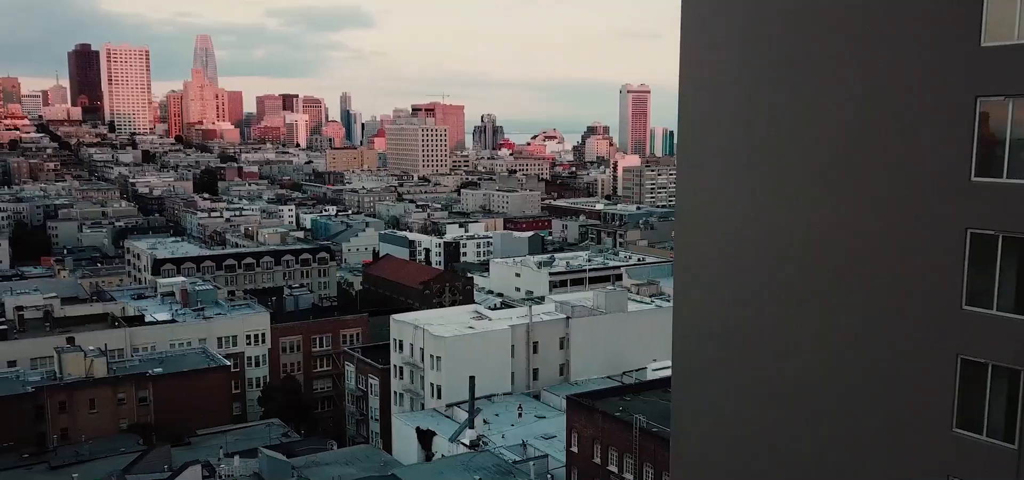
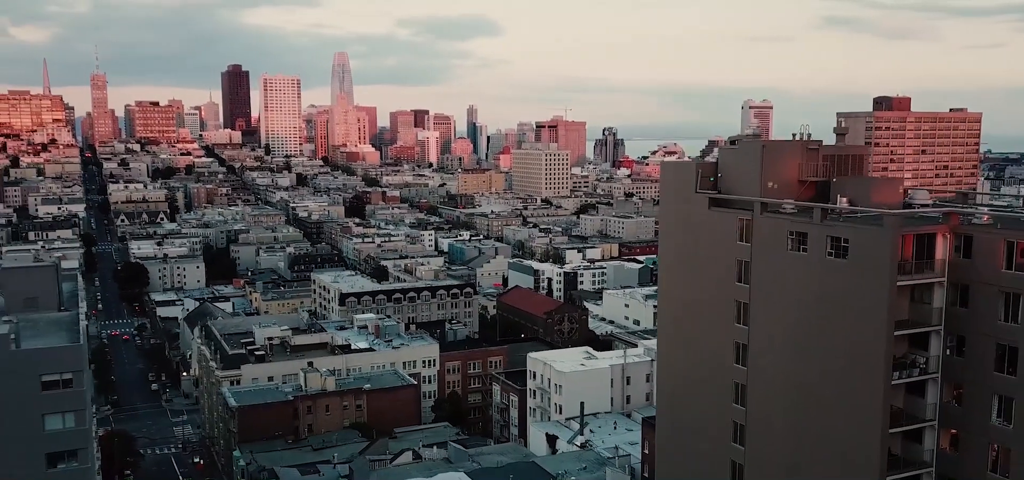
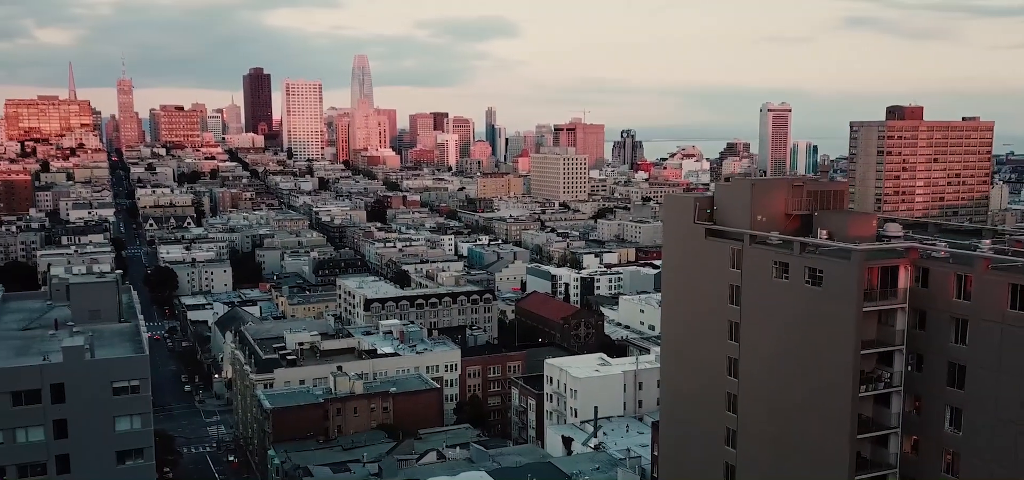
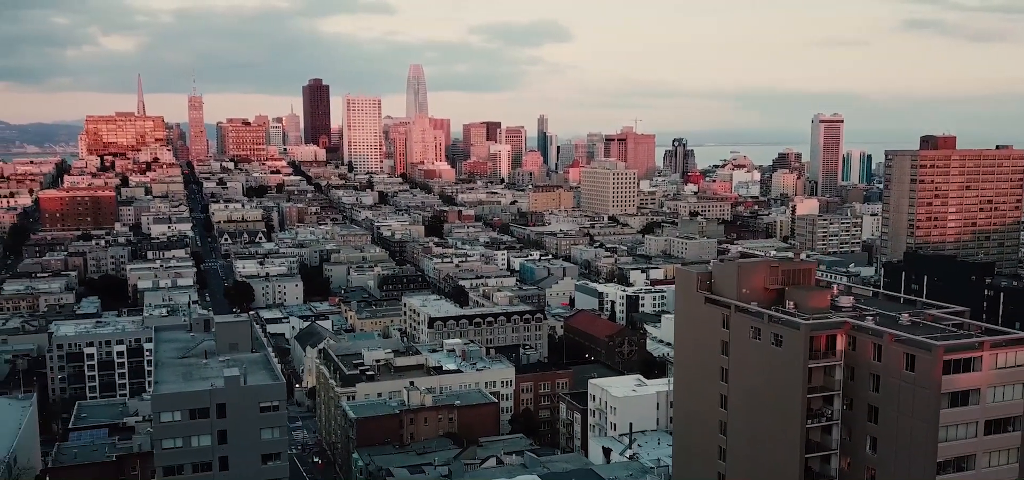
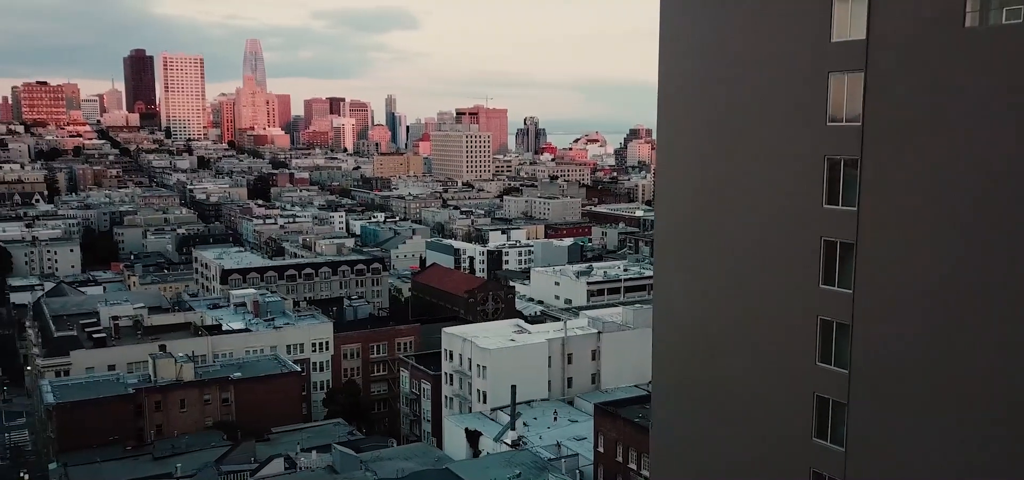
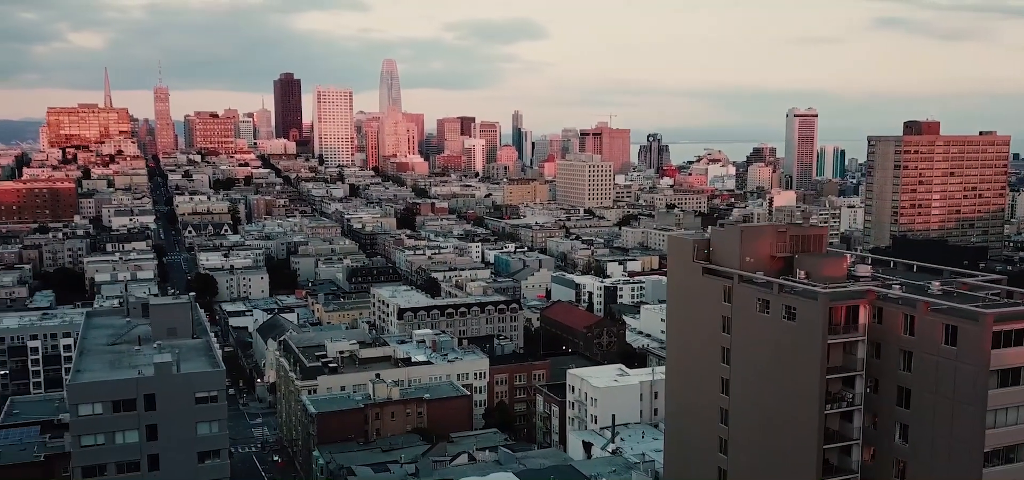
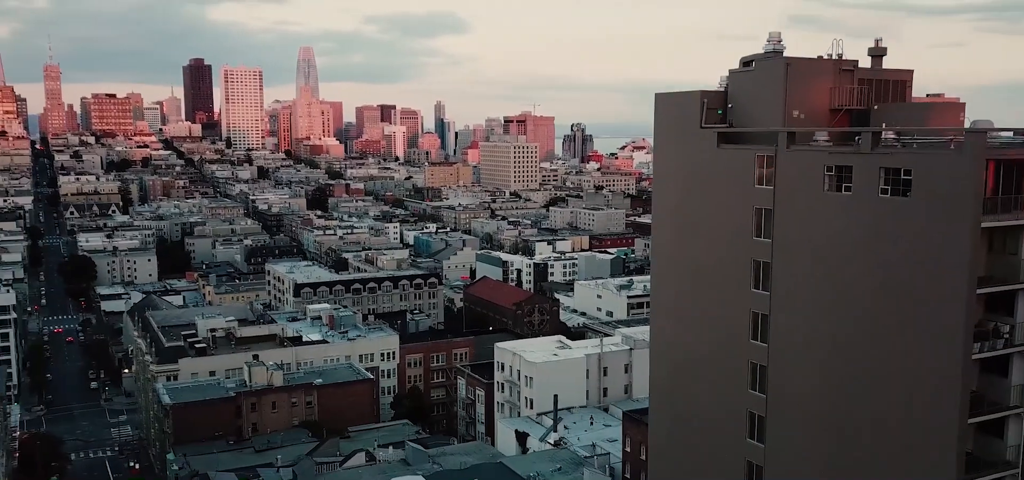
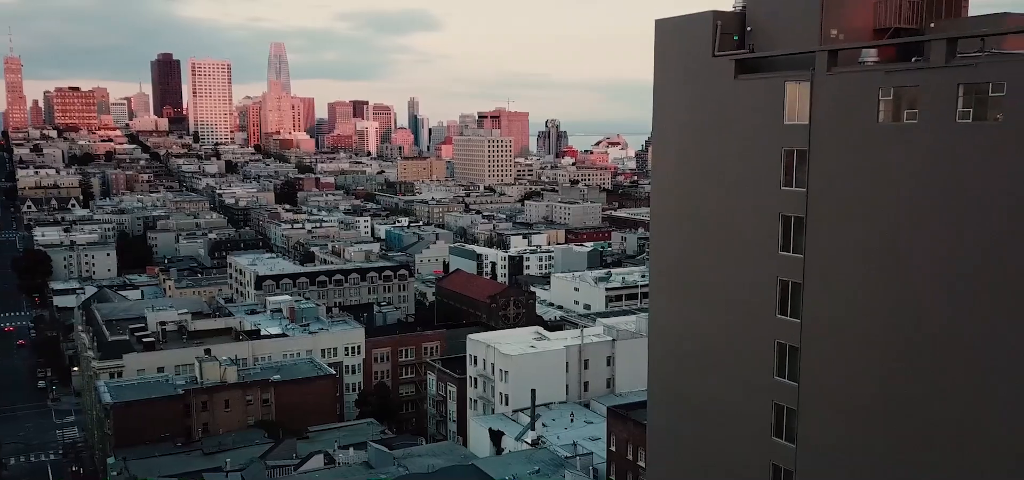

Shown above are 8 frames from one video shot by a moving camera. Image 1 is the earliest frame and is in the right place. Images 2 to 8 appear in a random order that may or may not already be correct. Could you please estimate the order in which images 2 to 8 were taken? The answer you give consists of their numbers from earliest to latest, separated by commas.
5, 8, 7, 2, 3, 6, 4
